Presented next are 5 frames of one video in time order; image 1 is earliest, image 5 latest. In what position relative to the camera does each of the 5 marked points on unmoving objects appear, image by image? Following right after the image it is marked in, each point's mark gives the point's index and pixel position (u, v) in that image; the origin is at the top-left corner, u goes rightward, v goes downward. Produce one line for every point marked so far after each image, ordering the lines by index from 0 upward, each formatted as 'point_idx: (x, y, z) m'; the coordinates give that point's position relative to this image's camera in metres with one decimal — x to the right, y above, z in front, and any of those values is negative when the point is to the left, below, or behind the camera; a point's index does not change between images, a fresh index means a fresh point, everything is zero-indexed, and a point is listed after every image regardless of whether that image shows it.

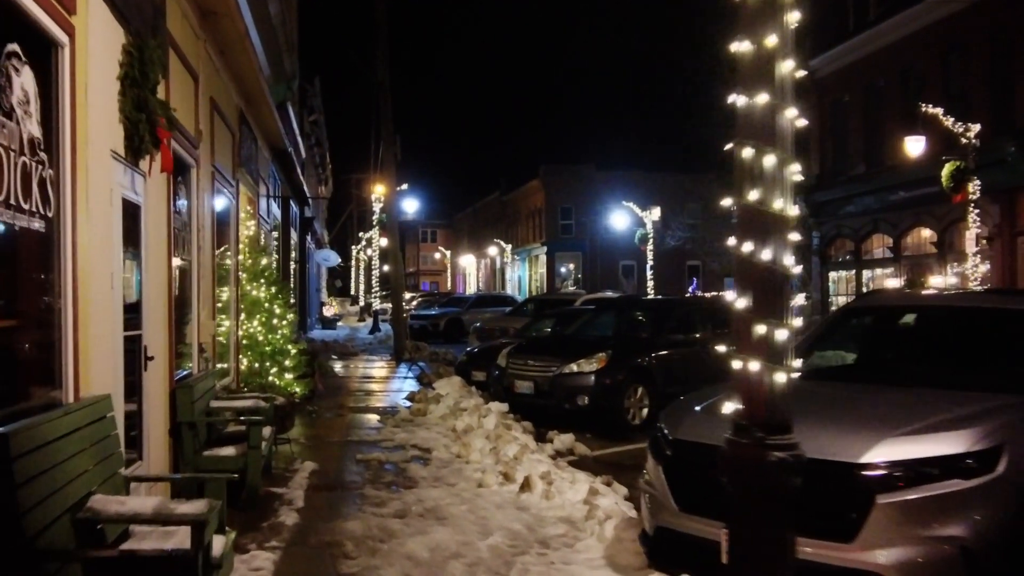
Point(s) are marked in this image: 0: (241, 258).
0: (-3.2, +0.3, +11.3) m
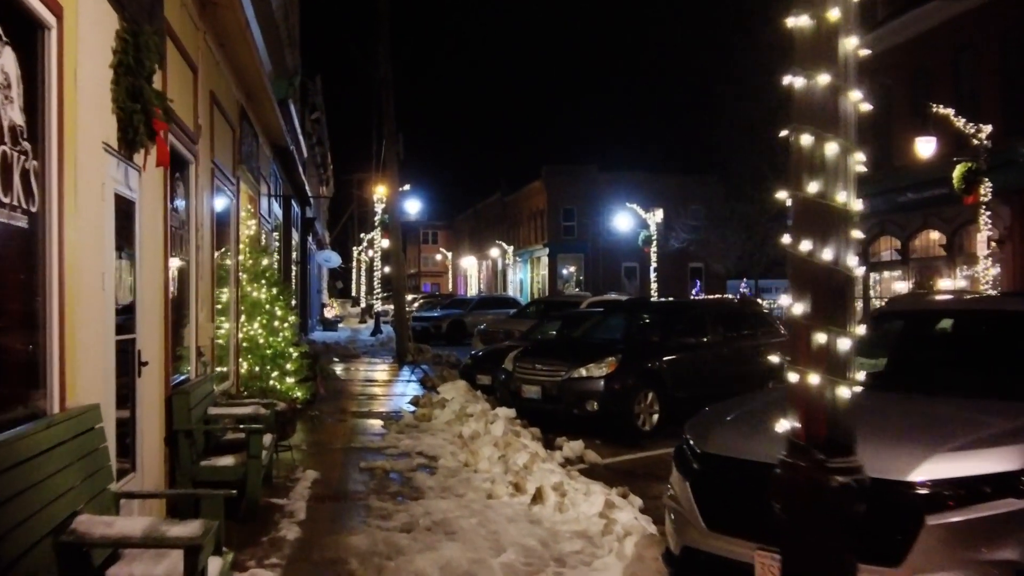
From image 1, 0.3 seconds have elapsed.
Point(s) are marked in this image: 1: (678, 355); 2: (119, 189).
0: (-3.1, +0.3, +11.0) m
1: (+2.1, -0.9, +12.3) m
2: (-2.1, +0.5, +5.1) m
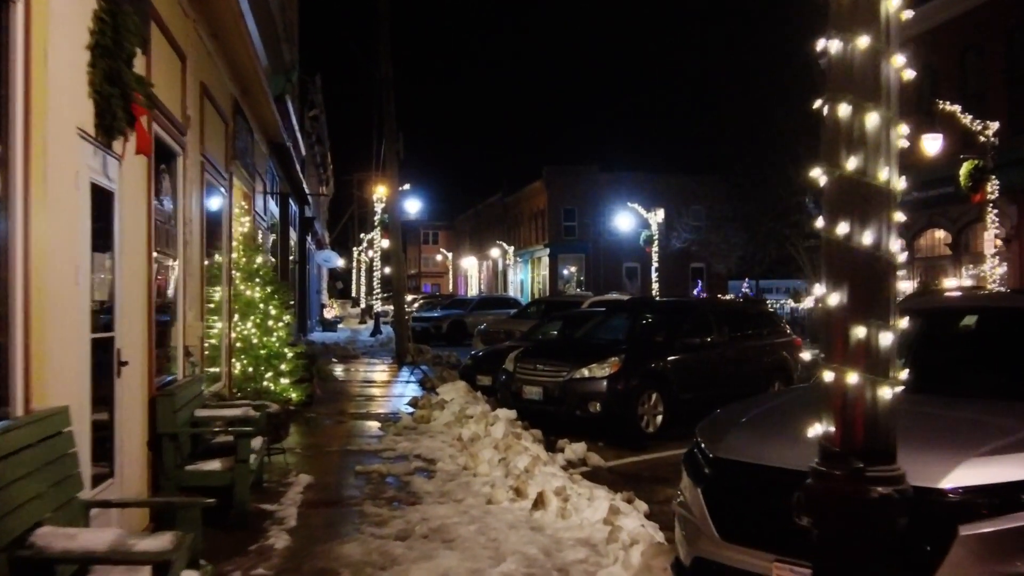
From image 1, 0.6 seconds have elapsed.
0: (-3.1, +0.4, +10.7) m
1: (+2.1, -0.8, +12.0) m
2: (-2.1, +0.6, +4.8) m
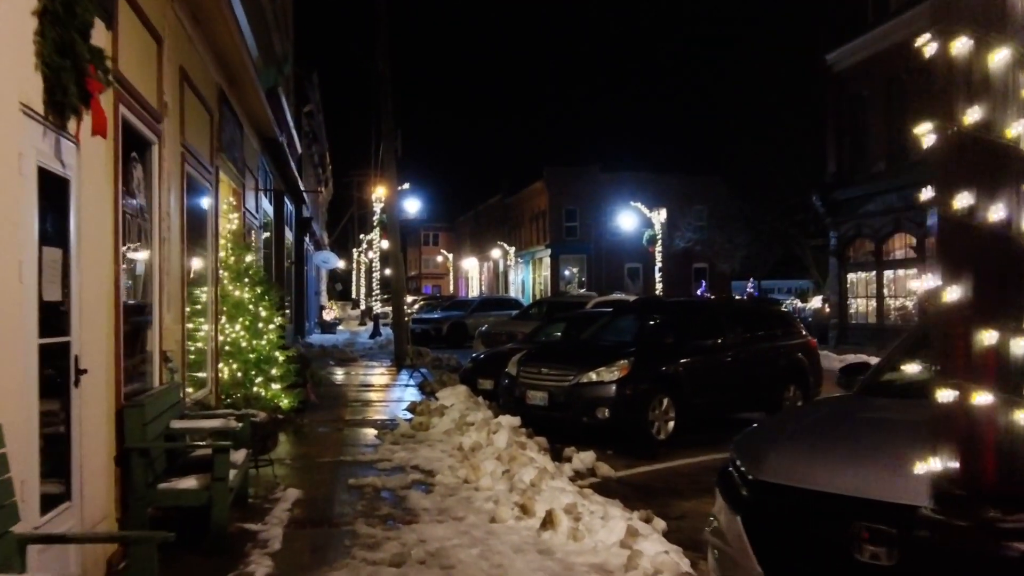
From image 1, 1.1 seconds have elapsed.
0: (-3.1, +0.3, +10.1) m
1: (+2.2, -0.8, +11.4) m
2: (-2.1, +0.6, +4.3) m
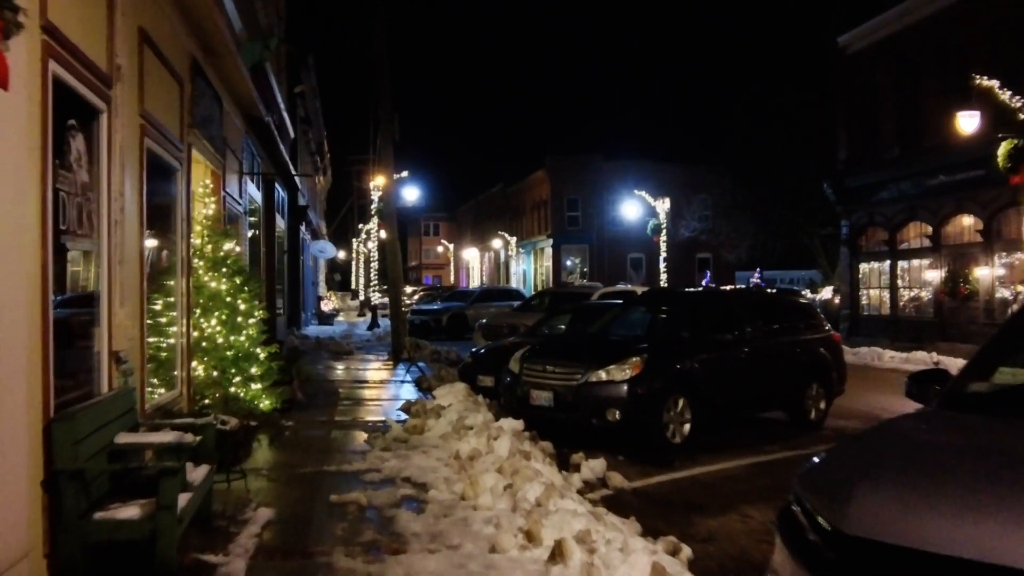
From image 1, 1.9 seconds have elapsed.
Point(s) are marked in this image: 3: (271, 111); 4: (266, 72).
0: (-3.0, +0.4, +9.2) m
1: (+2.2, -0.7, +10.6) m
2: (-2.1, +0.6, +3.4) m
3: (-4.0, +3.0, +16.0) m
4: (-3.6, +3.1, +13.8) m
